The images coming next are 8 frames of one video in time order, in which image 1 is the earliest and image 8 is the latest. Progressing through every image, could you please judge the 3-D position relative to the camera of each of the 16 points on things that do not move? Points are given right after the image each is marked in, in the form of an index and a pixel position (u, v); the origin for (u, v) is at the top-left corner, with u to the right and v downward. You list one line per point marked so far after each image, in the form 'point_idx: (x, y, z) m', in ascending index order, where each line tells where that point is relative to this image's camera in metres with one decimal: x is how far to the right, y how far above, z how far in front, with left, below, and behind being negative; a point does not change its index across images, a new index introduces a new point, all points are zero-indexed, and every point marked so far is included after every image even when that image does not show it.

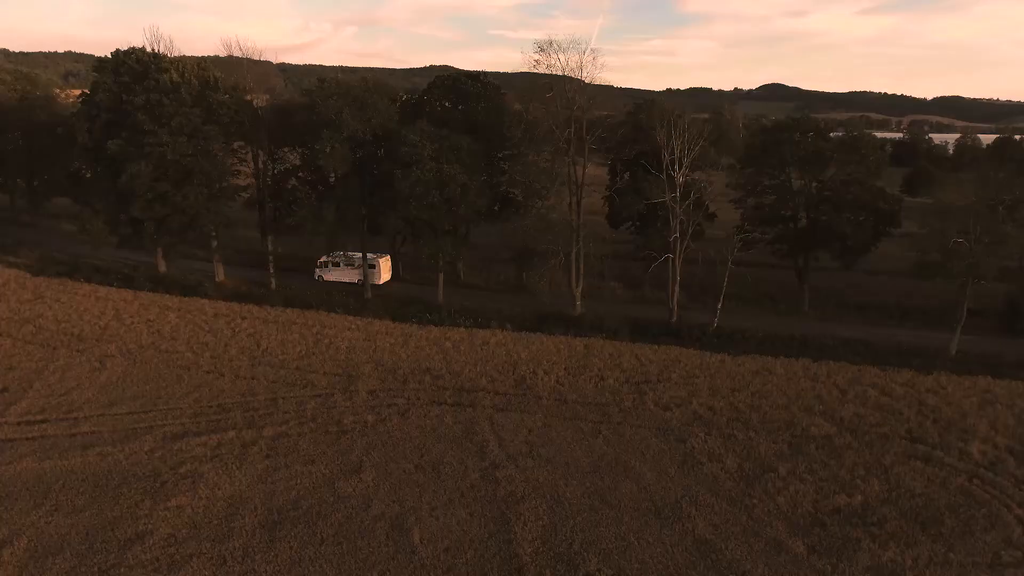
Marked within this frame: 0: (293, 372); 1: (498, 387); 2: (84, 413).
0: (-9.0, -3.5, +19.6) m
1: (-0.5, -4.0, +18.9) m
2: (-15.2, -4.4, +16.9) m
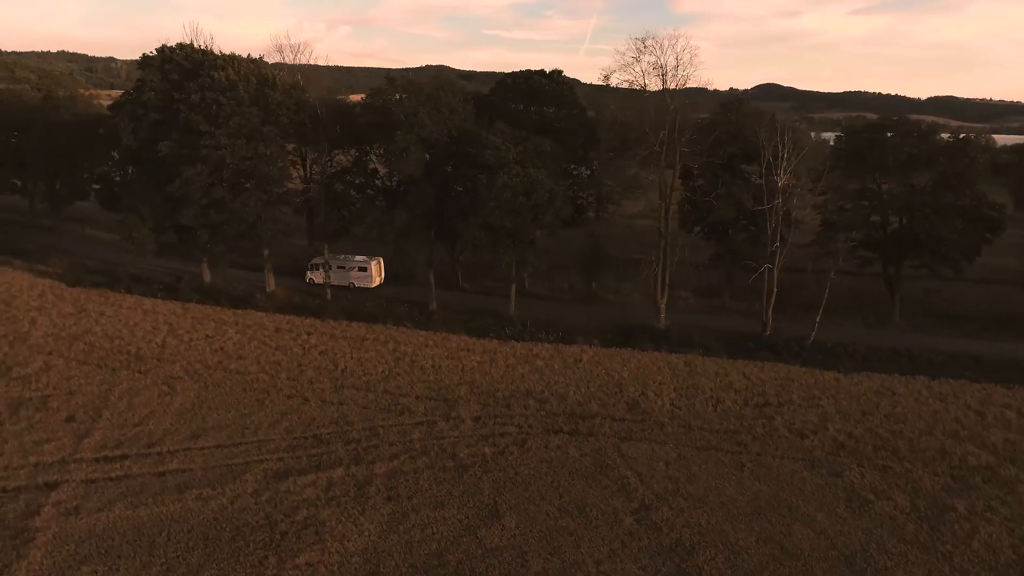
0: (-4.8, -4.1, +17.9) m
1: (+3.7, -4.5, +17.3) m
2: (-11.0, -5.1, +15.2) m
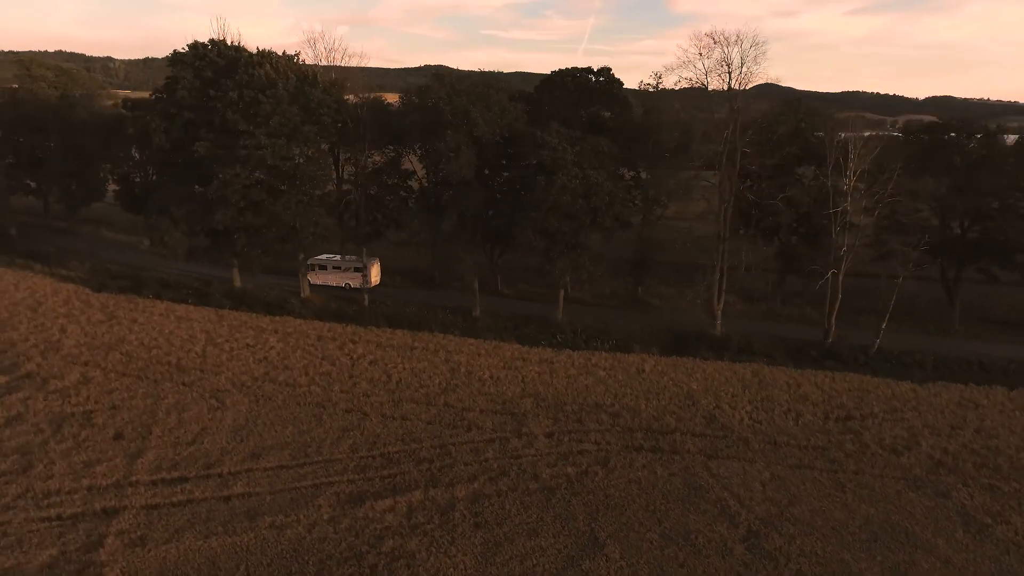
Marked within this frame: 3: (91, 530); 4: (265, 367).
0: (-2.3, -4.4, +17.0) m
1: (+6.2, -4.8, +16.4) m
2: (-8.5, -5.4, +14.2) m
3: (-10.7, -6.1, +12.1) m
4: (-10.2, -3.3, +19.7) m
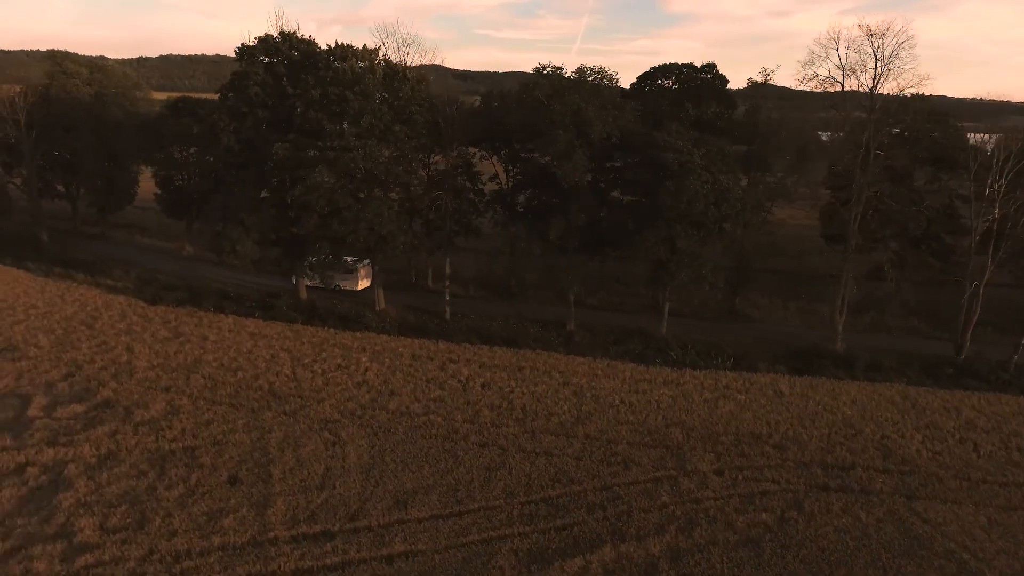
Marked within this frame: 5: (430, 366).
0: (+2.6, -5.0, +15.2) m
1: (+11.1, -5.4, +14.7) m
2: (-3.5, -6.0, +12.3) m
3: (-5.7, -6.8, +10.2) m
4: (-5.3, -3.9, +17.8) m
5: (-3.4, -3.2, +19.6) m
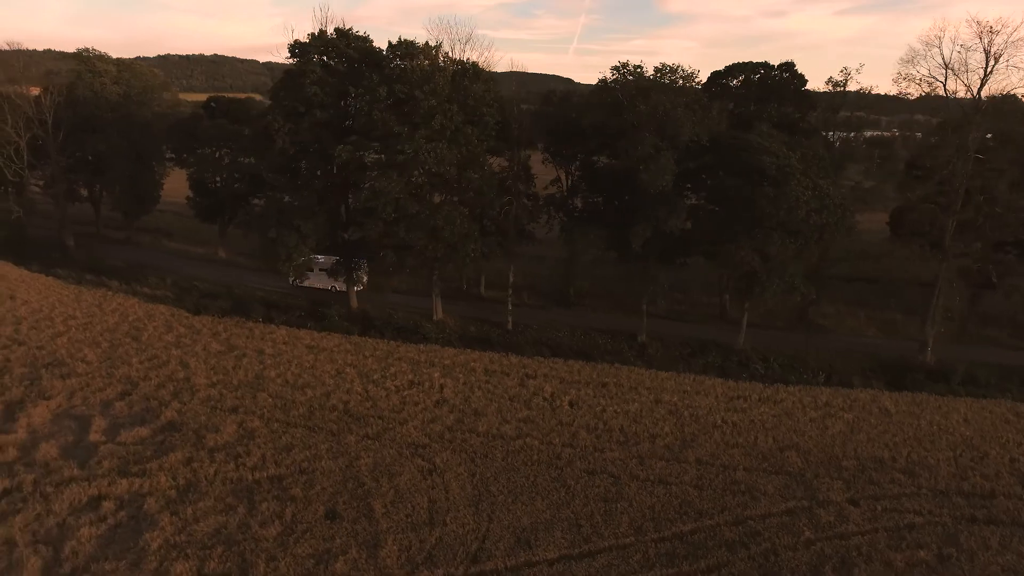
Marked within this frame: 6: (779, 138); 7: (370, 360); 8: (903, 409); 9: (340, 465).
0: (+5.9, -5.4, +14.1) m
1: (+14.4, -5.8, +13.7) m
2: (-0.2, -6.4, +11.2) m
3: (-2.4, -7.2, +9.0) m
4: (-2.1, -4.4, +16.6) m
5: (-0.1, -3.7, +18.5) m
6: (+10.5, +5.9, +18.6) m
7: (-5.9, -3.0, +19.9) m
8: (+14.3, -4.4, +17.4) m
9: (-5.1, -5.3, +14.1) m
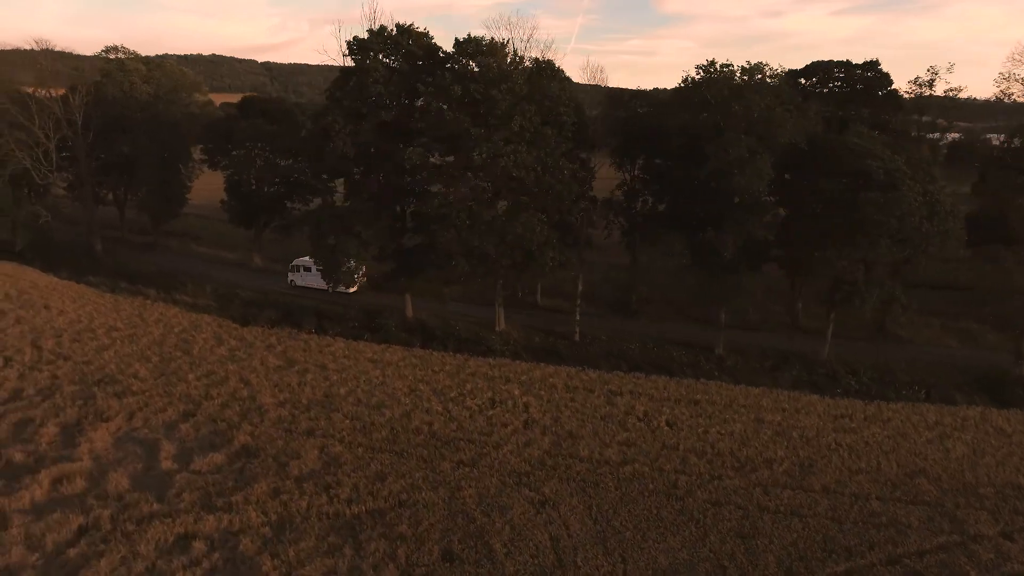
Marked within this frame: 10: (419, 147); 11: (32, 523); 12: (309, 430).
0: (+9.1, -5.9, +13.1) m
1: (+17.6, -6.2, +12.7) m
2: (+3.0, -6.9, +10.1) m
3: (+0.8, -7.6, +7.9) m
4: (+1.1, -4.8, +15.5) m
5: (+3.0, -4.1, +17.4) m
6: (+13.6, +5.4, +17.6) m
7: (-2.8, -3.5, +18.8) m
8: (+17.4, -4.8, +16.4) m
9: (-1.9, -5.7, +13.0) m
10: (-3.7, +5.6, +18.8) m
11: (-12.1, -5.9, +12.0) m
12: (-6.7, -4.7, +15.6) m
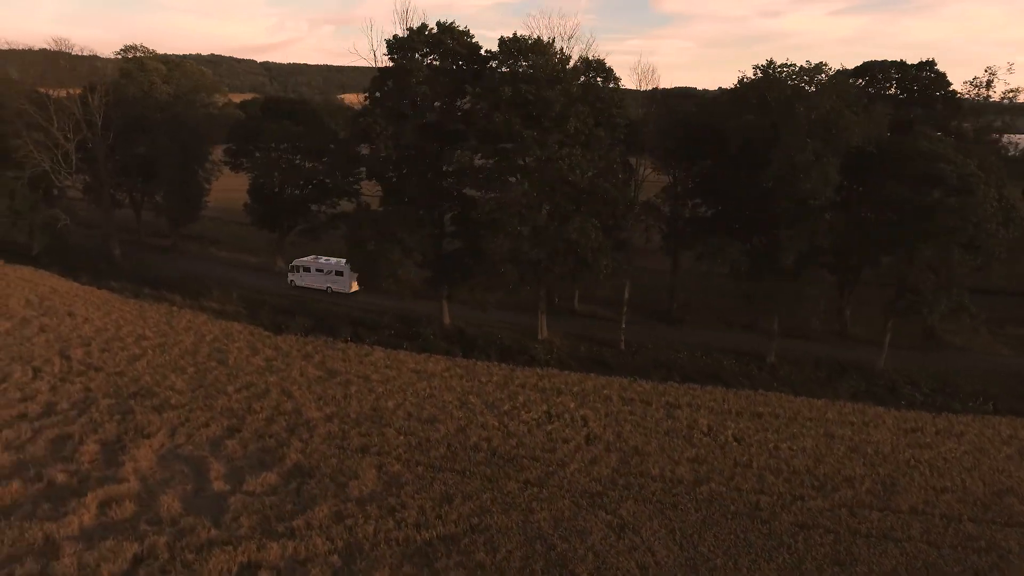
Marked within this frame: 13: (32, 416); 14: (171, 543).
0: (+11.1, -6.2, +12.4) m
1: (+19.6, -6.5, +12.1) m
2: (+5.0, -7.2, +9.5) m
3: (+2.8, -8.0, +7.3) m
4: (+3.1, -5.1, +14.8) m
5: (+5.0, -4.4, +16.7) m
6: (+15.6, +5.1, +17.0) m
7: (-0.8, -3.8, +18.1) m
8: (+19.4, -5.1, +15.8) m
9: (+0.1, -6.0, +12.3) m
10: (-1.8, +5.3, +18.1) m
11: (-10.1, -6.2, +11.3) m
12: (-4.7, -5.0, +14.9) m
13: (-16.2, -4.3, +16.1) m
14: (-8.4, -6.2, +11.7) m
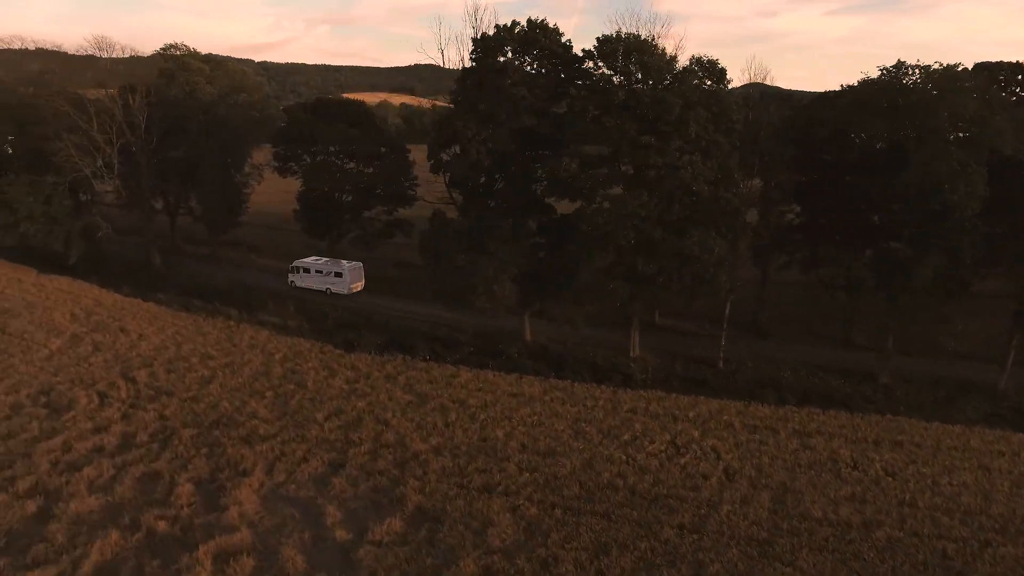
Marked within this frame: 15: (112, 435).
0: (+15.0, -6.8, +11.2) m
1: (+23.5, -7.1, +11.0) m
2: (+9.0, -7.8, +8.2) m
3: (+6.9, -8.6, +6.0) m
4: (+7.0, -5.7, +13.6) m
5: (+8.9, -5.0, +15.5) m
6: (+19.5, +4.6, +15.8) m
7: (+3.1, -4.4, +16.8) m
8: (+23.3, -5.7, +14.7) m
9: (+4.0, -6.7, +11.0) m
10: (+2.1, +4.6, +16.7) m
11: (-6.1, -6.9, +9.9) m
12: (-0.7, -5.6, +13.6) m
13: (-12.3, -5.0, +14.6) m
14: (-4.4, -6.9, +10.3) m
15: (-12.8, -4.7, +15.2) m
